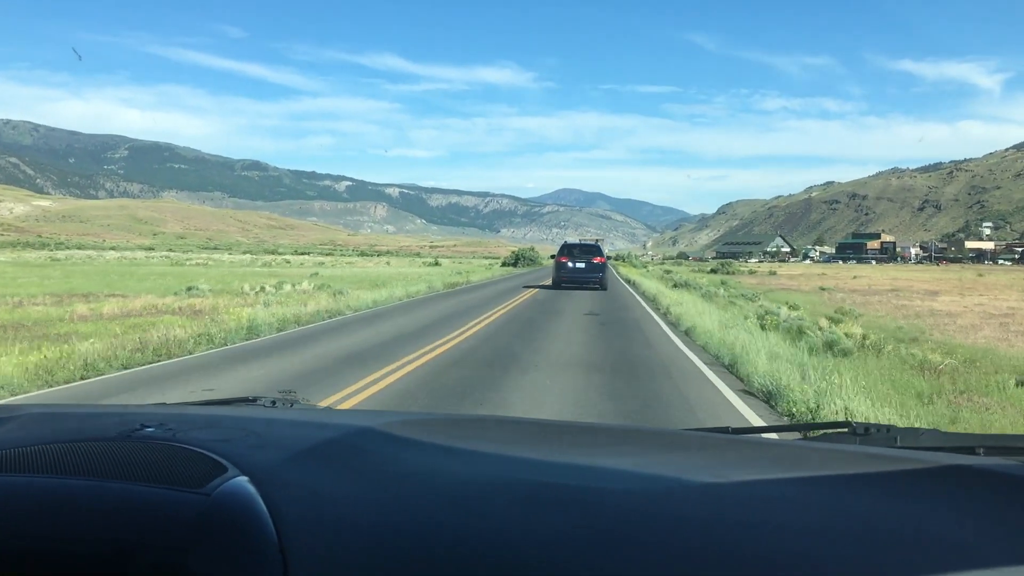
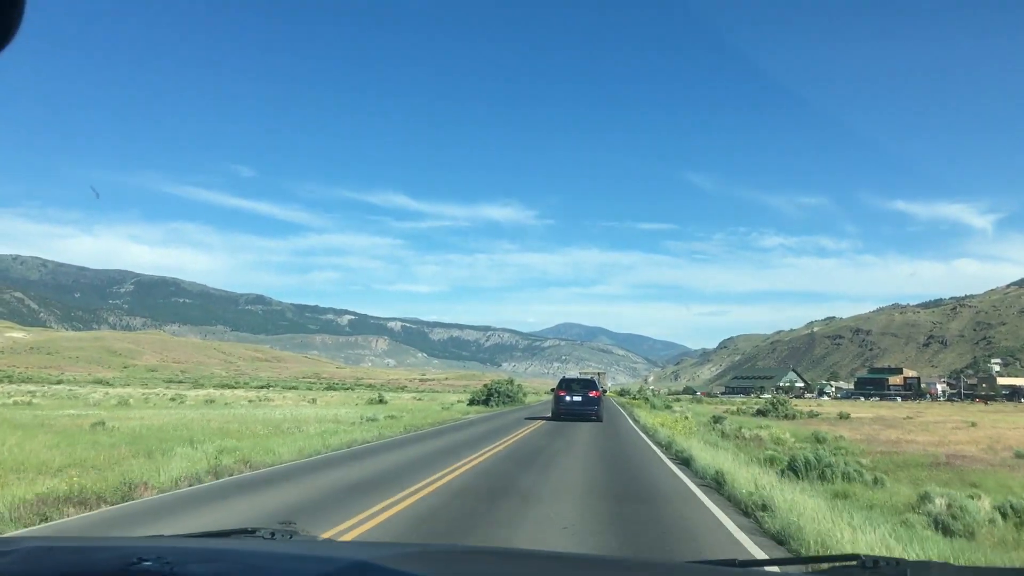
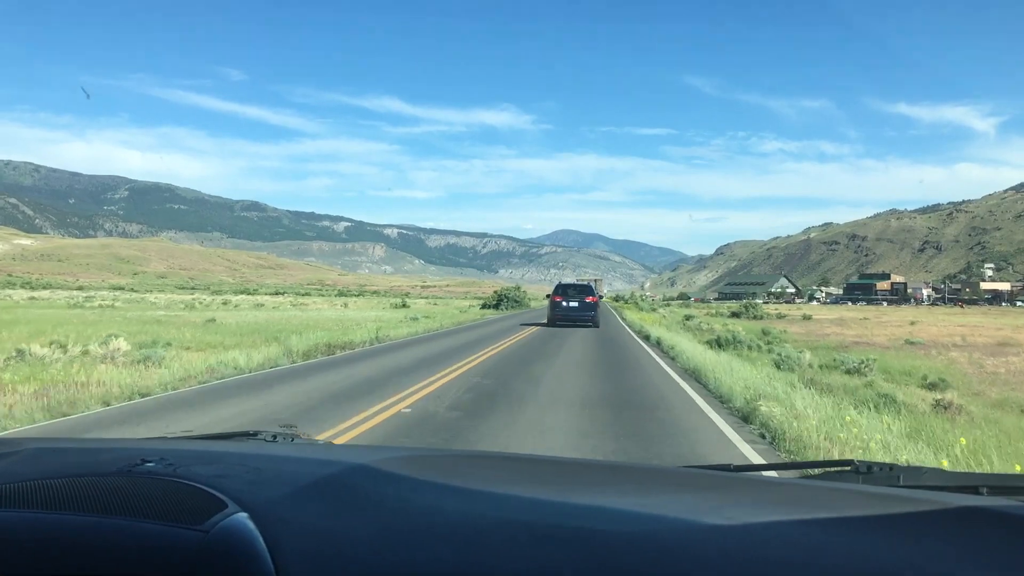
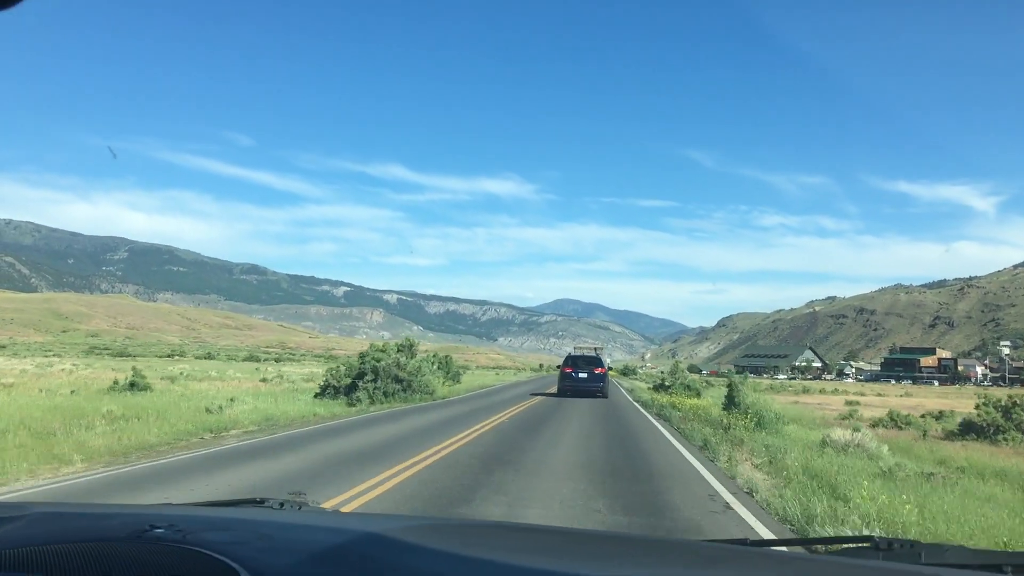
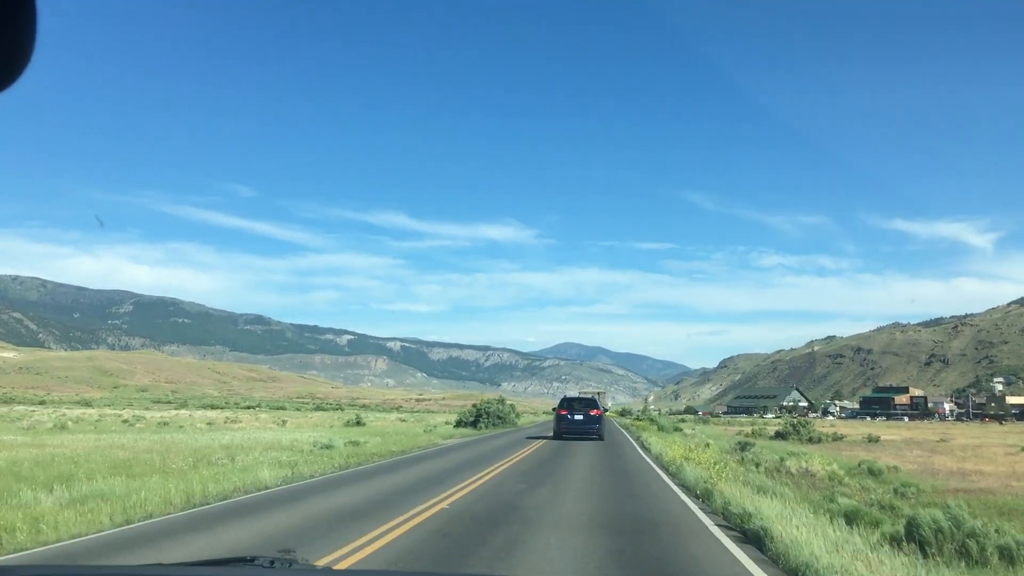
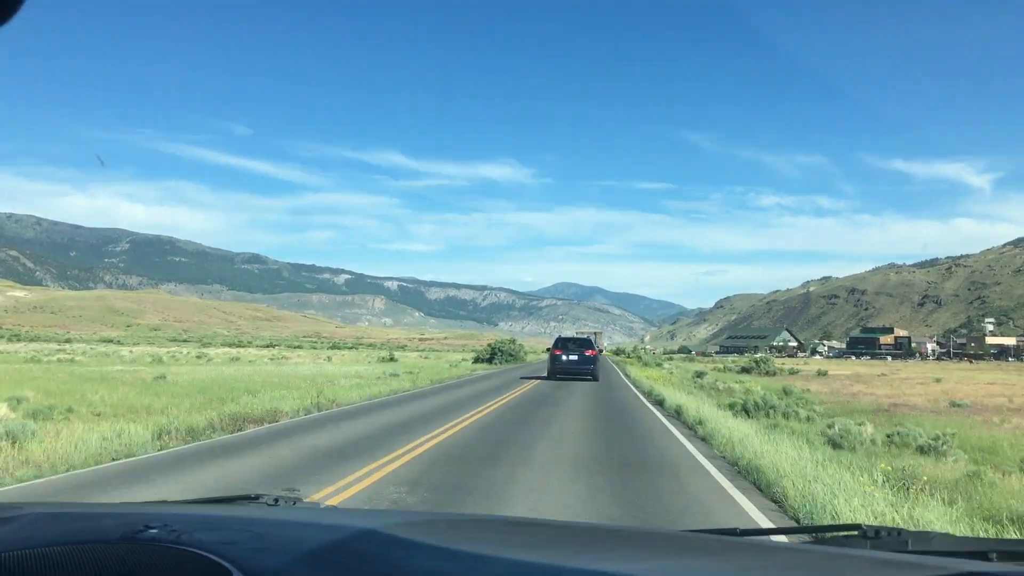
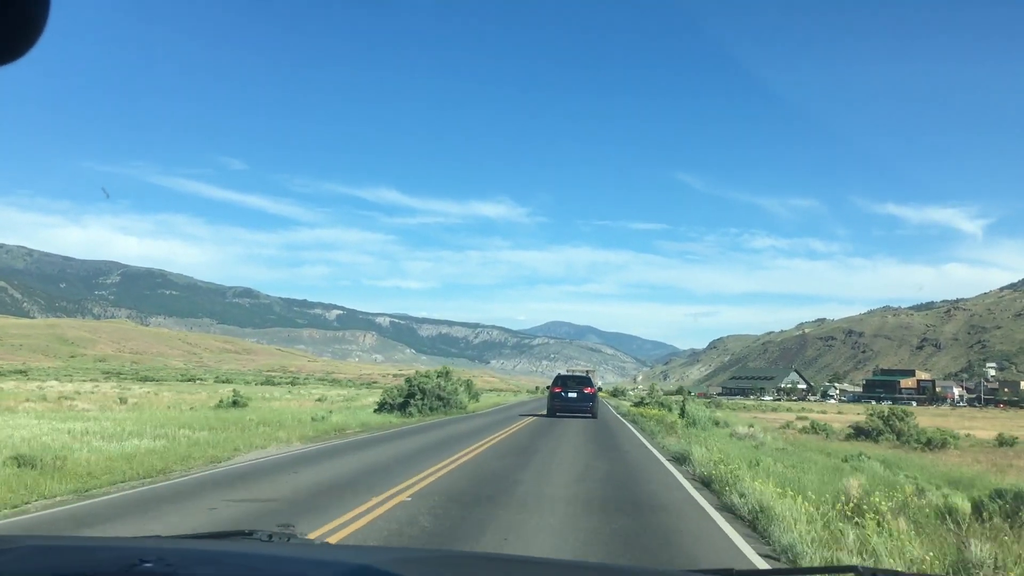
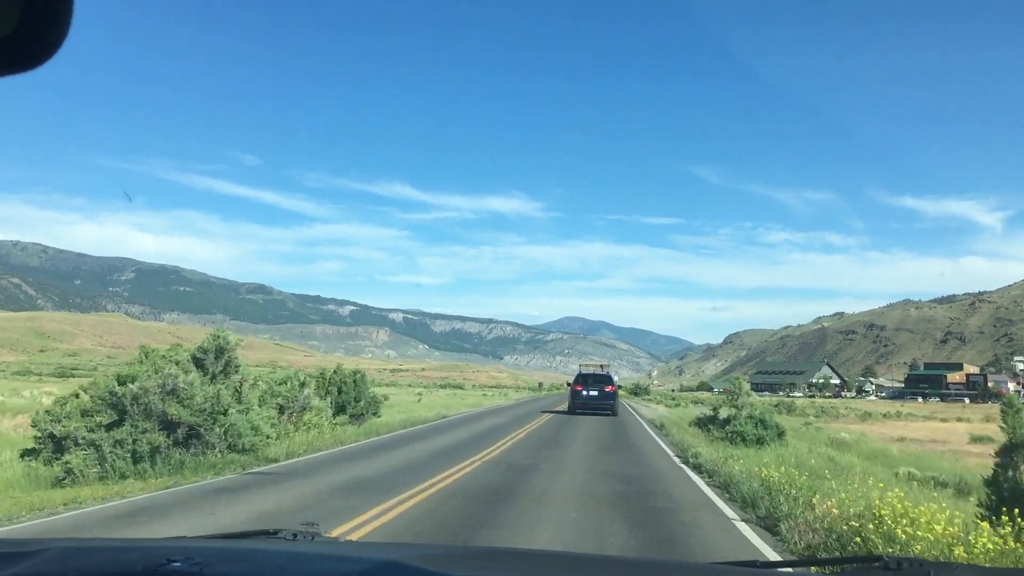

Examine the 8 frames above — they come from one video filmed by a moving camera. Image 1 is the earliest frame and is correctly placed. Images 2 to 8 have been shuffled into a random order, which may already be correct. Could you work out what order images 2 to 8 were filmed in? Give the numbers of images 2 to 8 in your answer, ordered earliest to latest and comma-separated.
3, 6, 2, 5, 7, 4, 8
